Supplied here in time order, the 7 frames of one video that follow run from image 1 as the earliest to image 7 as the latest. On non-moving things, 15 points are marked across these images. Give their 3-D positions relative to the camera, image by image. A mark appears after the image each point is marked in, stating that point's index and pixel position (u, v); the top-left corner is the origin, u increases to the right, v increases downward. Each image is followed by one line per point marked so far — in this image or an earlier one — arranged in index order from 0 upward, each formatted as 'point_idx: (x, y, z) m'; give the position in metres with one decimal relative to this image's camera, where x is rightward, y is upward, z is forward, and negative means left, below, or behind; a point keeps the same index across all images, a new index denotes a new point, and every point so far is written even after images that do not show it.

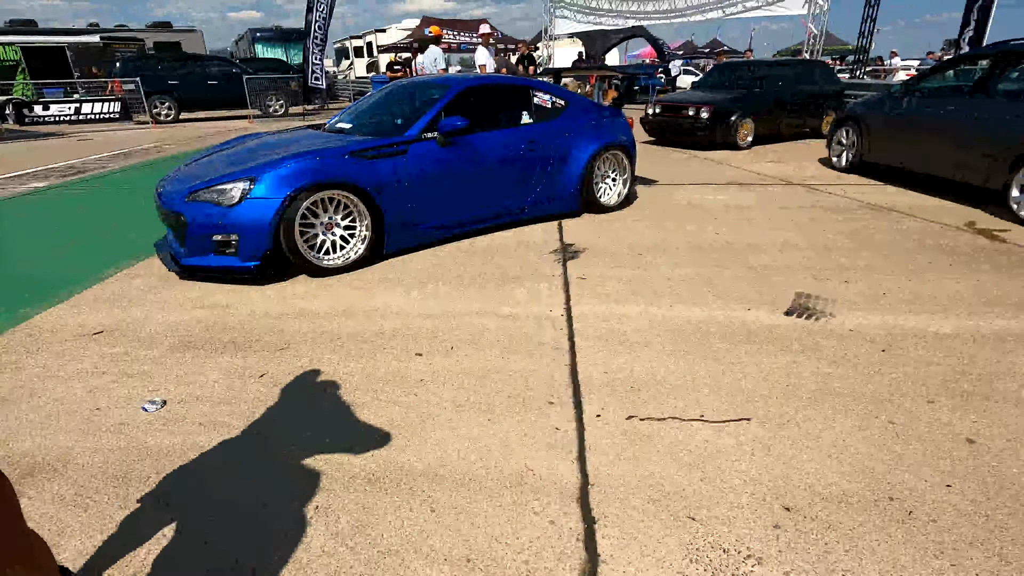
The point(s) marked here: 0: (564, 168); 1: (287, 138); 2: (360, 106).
0: (+0.5, +1.2, +5.4) m
1: (-2.1, +1.4, +5.1) m
2: (-1.6, +1.9, +5.5) m
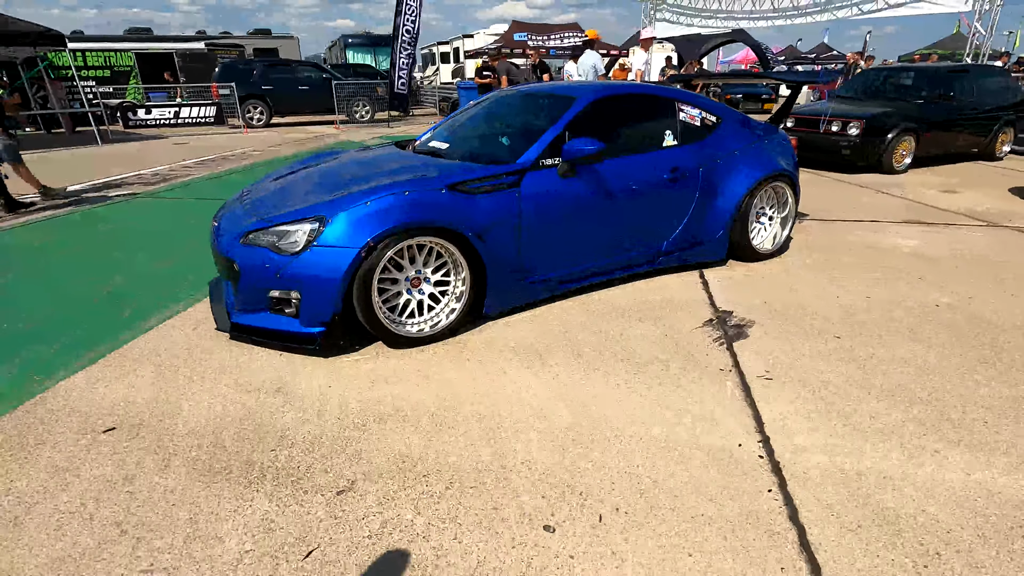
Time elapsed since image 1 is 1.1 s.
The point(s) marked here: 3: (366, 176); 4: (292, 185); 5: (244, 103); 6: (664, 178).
0: (+1.6, +0.6, +4.2) m
1: (-1.1, +1.0, +4.2) m
2: (-0.5, +1.4, +4.5) m
3: (-0.9, +0.7, +3.5) m
4: (-1.5, +0.7, +3.6) m
5: (-8.5, +5.8, +16.9) m
6: (+1.1, +0.8, +3.9) m
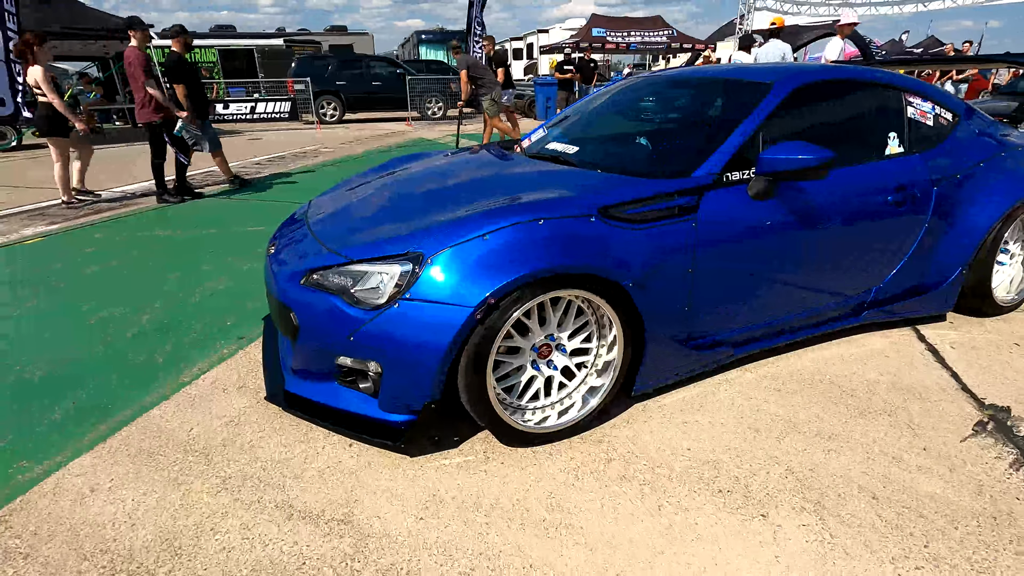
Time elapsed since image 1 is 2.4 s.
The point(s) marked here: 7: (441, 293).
0: (+2.4, +0.3, +2.9) m
1: (-0.2, +0.8, +3.2) m
2: (+0.4, +1.1, +3.5) m
3: (-0.2, +0.5, +2.5) m
4: (-0.7, +0.4, +2.7) m
5: (-6.0, +5.9, +16.7) m
6: (+1.9, +0.4, +2.7) m
7: (-0.2, 0.0, +1.9) m
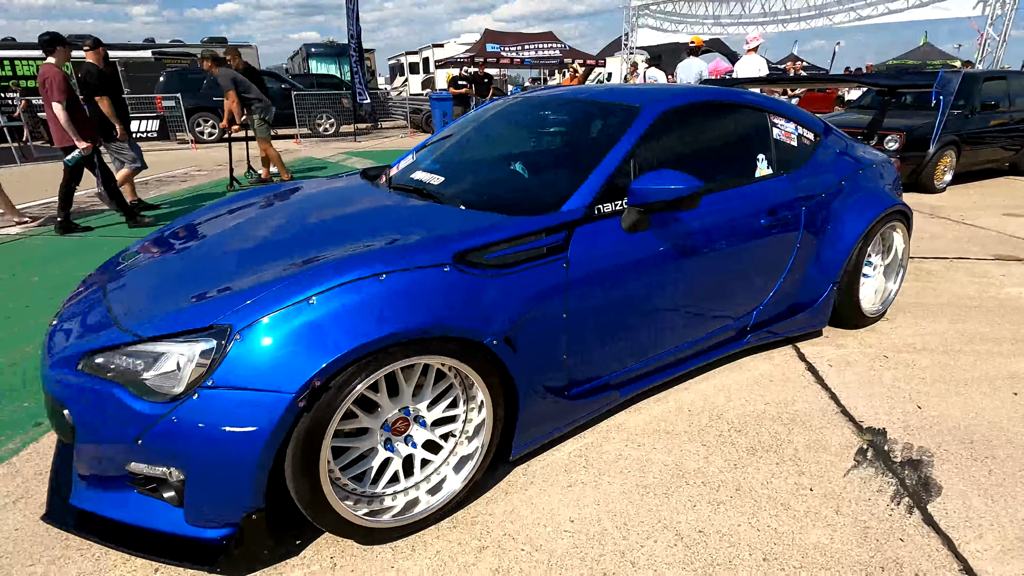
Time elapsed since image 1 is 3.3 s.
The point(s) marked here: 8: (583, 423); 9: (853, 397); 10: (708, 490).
0: (+1.7, +0.2, +3.0) m
1: (-1.0, +0.5, +2.9) m
2: (-0.4, +0.9, +3.2) m
3: (-0.8, +0.2, +2.1) m
4: (-1.3, +0.2, +2.2) m
5: (-9.1, +4.9, +15.3) m
6: (+1.2, +0.3, +2.7) m
7: (-0.7, -0.2, +1.5) m
8: (+0.3, -0.6, +2.3) m
9: (+1.7, -0.5, +2.6) m
10: (+0.7, -0.8, +2.0) m
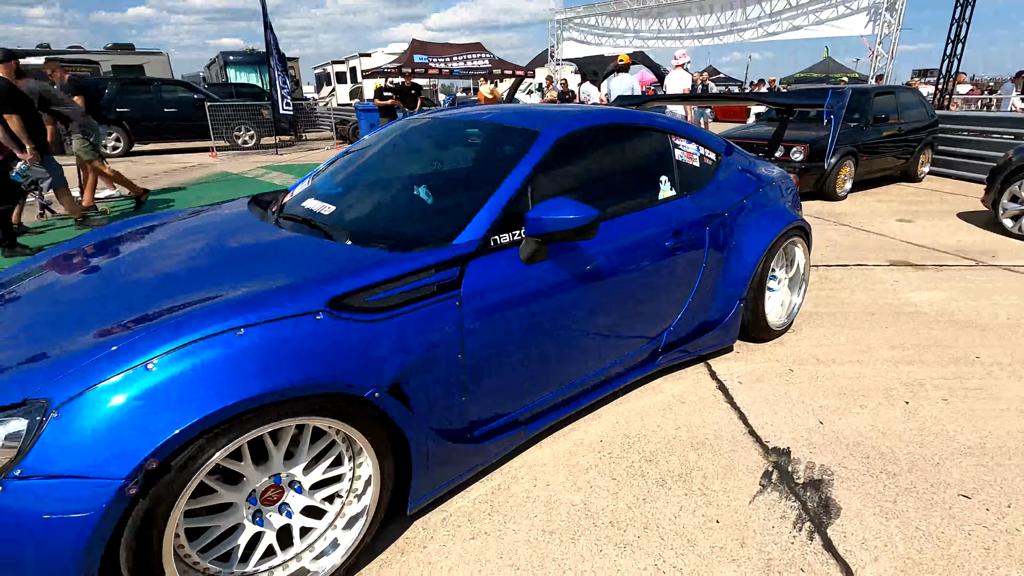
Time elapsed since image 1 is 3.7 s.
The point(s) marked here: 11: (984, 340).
0: (+1.2, +0.1, +3.0) m
1: (-1.5, +0.3, +2.6) m
2: (-0.9, +0.7, +3.1) m
3: (-1.2, 0.0, +1.9) m
4: (-1.7, 0.0, +1.9) m
5: (-11.1, +4.2, +14.1) m
6: (+0.8, +0.2, +2.6) m
7: (-1.0, -0.4, +1.3) m
8: (-0.1, -0.7, +2.2) m
9: (+1.2, -0.6, +2.6) m
10: (+0.4, -0.9, +1.9) m
11: (+3.0, -0.3, +3.4) m
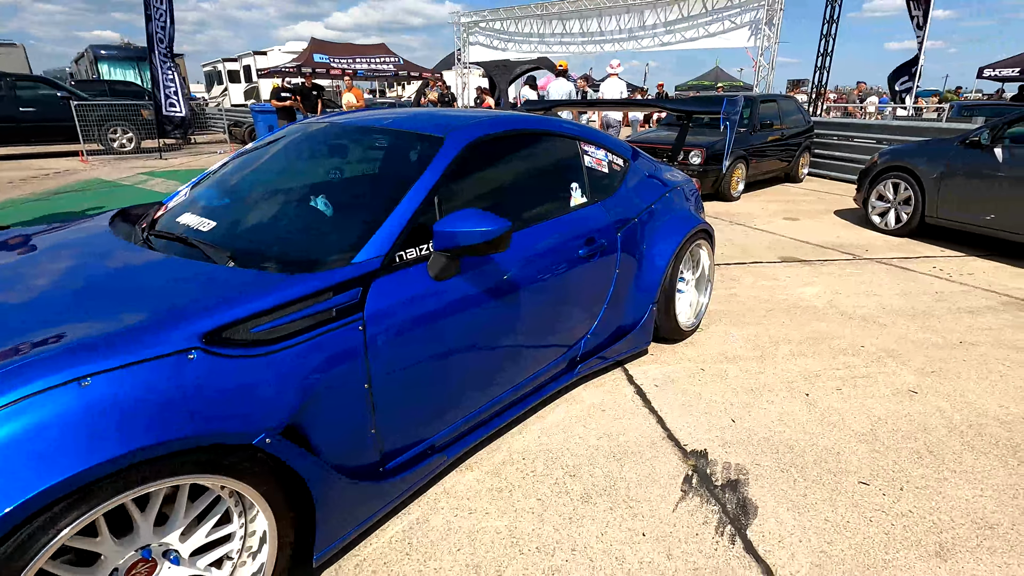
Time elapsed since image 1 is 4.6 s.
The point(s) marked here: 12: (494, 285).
0: (+0.7, 0.0, +3.0) m
1: (-1.9, +0.2, +2.2) m
2: (-1.4, +0.6, +2.8) m
3: (-1.5, -0.1, +1.6) m
4: (-2.0, -0.2, +1.5) m
5: (-13.3, +3.6, +12.1) m
6: (+0.3, +0.2, +2.6) m
7: (-1.2, -0.5, +1.0) m
8: (-0.4, -0.8, +2.0) m
9: (+0.8, -0.6, +2.7) m
10: (+0.1, -0.9, +1.8) m
11: (+2.5, -0.3, +3.7) m
12: (-0.1, 0.0, +2.2) m
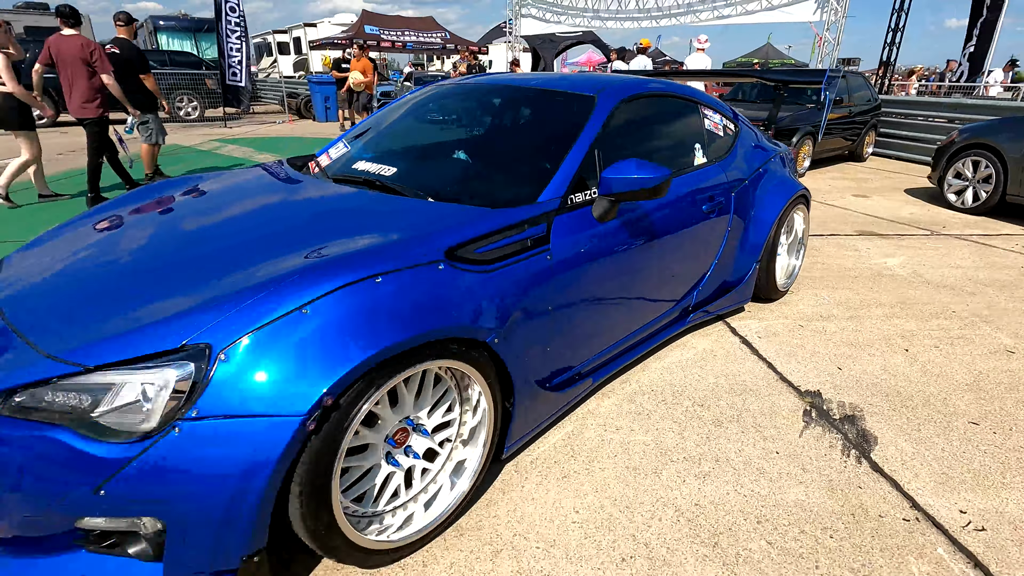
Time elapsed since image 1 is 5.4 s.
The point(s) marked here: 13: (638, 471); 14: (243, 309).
0: (+1.4, +0.3, +3.2) m
1: (-1.2, +0.5, +2.5) m
2: (-0.7, +0.9, +3.0) m
3: (-0.9, +0.2, +1.9) m
4: (-1.4, +0.1, +1.9) m
5: (-12.0, +4.6, +12.9) m
6: (+1.0, +0.4, +2.8) m
7: (-0.6, -0.3, +1.3) m
8: (+0.2, -0.5, +2.3) m
9: (+1.5, -0.4, +2.9) m
10: (+0.7, -0.7, +2.1) m
11: (+3.2, -0.1, +3.8) m
12: (+0.6, +0.3, +2.4) m
13: (+0.5, -0.7, +2.1) m
14: (-0.7, -0.1, +1.4) m
